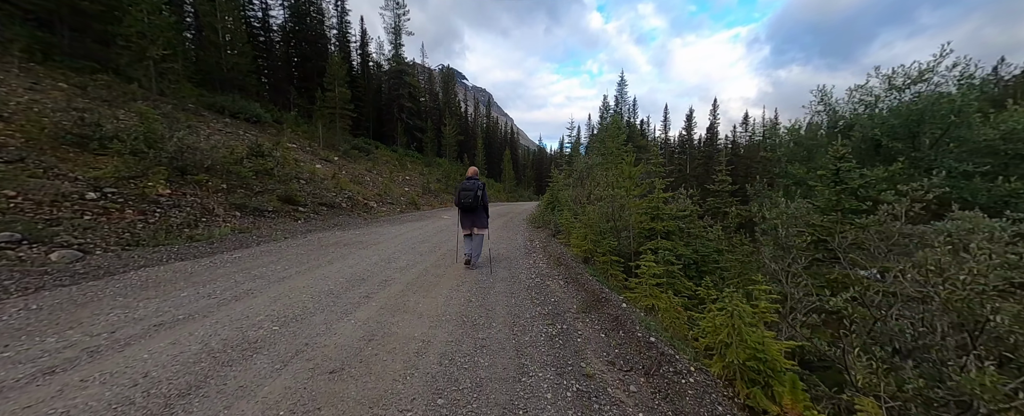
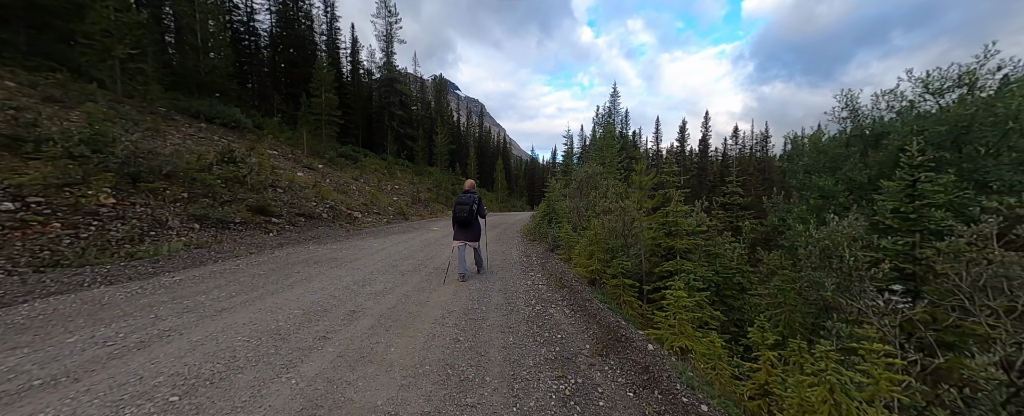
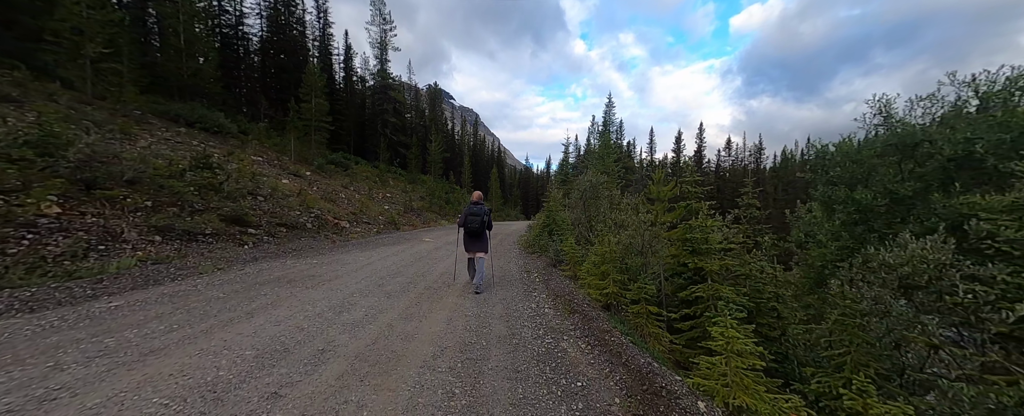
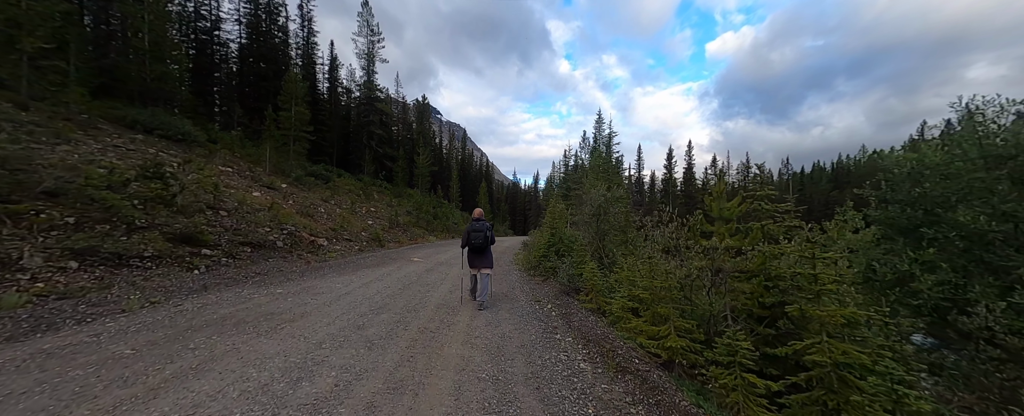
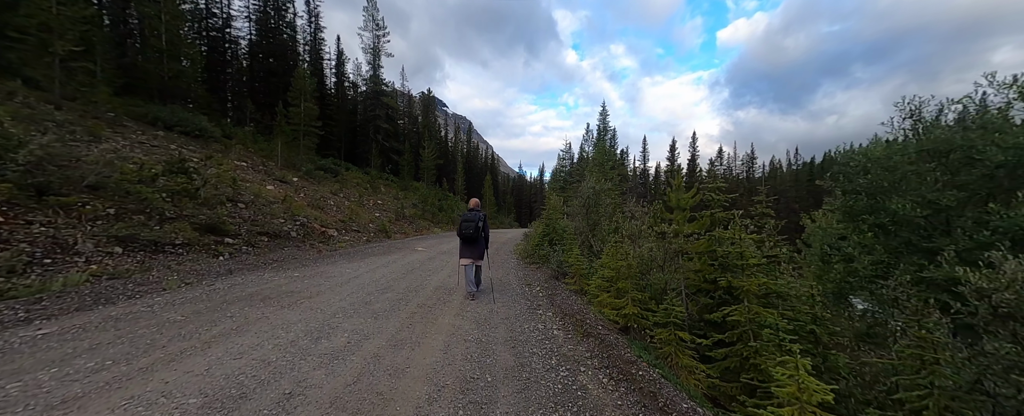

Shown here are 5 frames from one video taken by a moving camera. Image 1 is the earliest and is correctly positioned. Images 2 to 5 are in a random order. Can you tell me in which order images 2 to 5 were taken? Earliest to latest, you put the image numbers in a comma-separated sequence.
2, 3, 5, 4
